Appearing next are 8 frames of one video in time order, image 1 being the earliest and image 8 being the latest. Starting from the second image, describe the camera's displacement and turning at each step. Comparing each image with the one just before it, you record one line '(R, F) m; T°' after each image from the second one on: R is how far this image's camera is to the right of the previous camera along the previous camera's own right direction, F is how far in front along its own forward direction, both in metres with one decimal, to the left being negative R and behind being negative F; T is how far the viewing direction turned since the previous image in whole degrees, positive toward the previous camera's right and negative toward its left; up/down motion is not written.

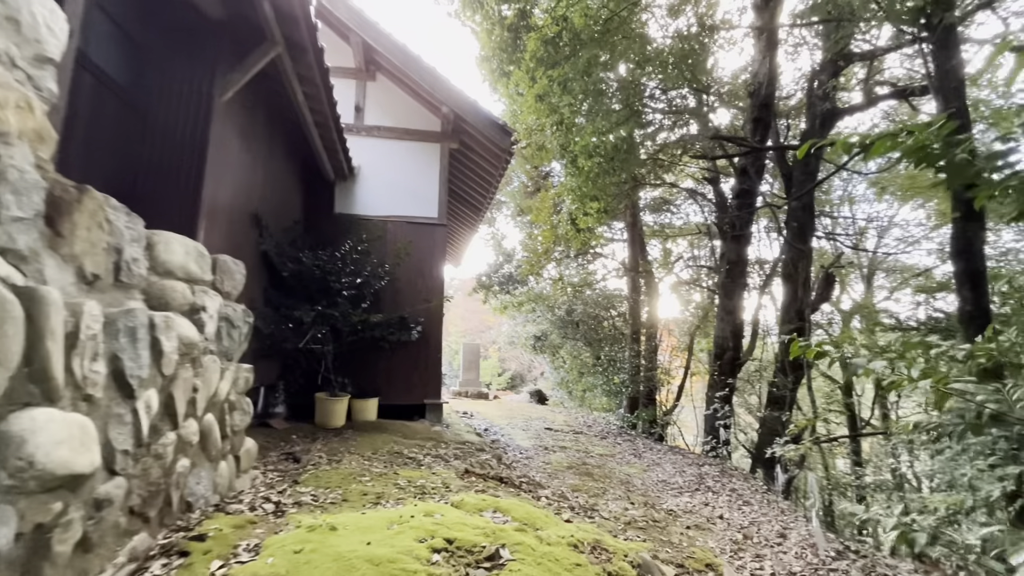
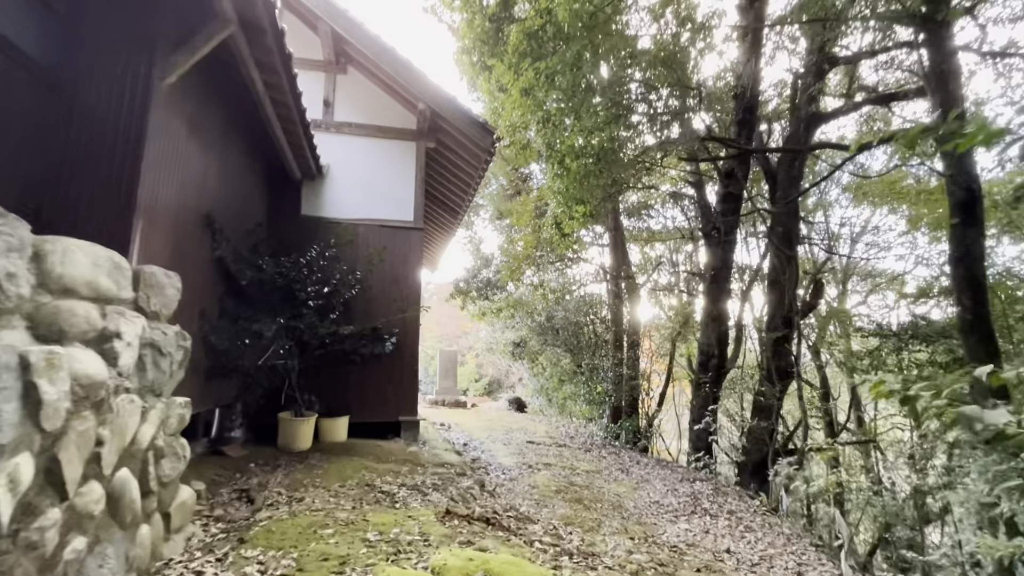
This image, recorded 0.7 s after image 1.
(-0.1, +0.4) m; +3°
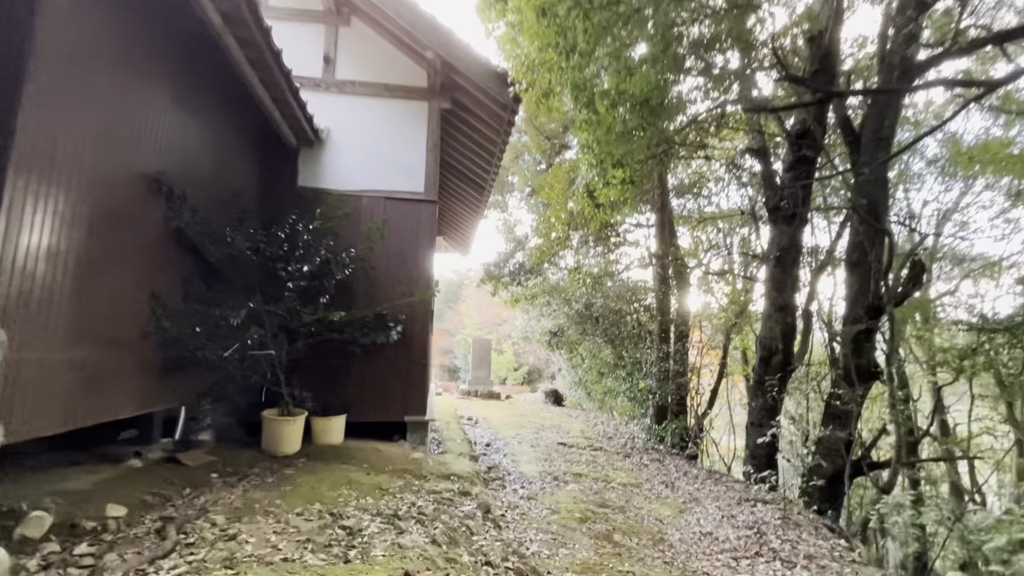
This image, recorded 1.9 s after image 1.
(+0.2, +0.9) m; -5°
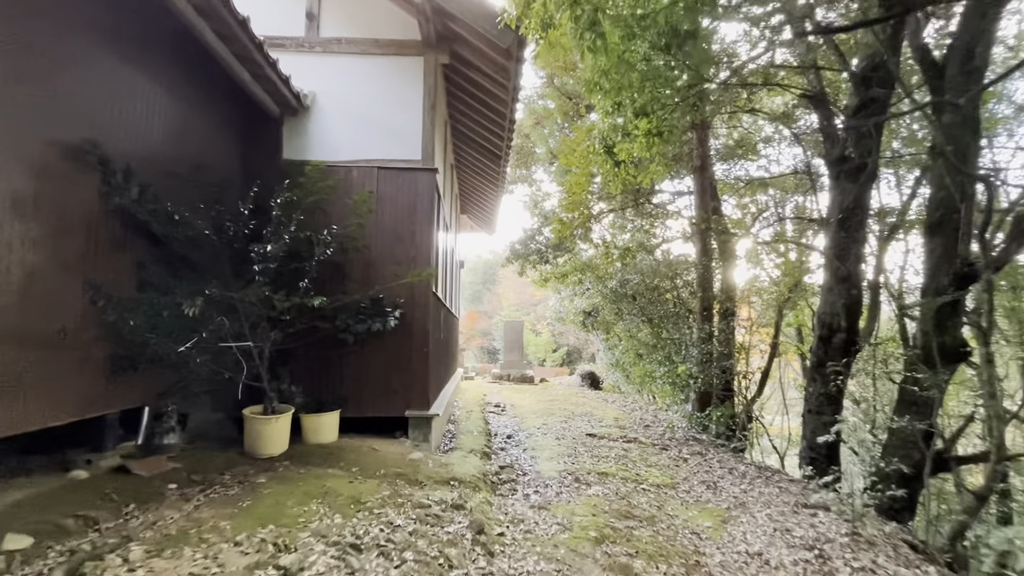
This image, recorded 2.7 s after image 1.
(+0.3, +0.7) m; -5°
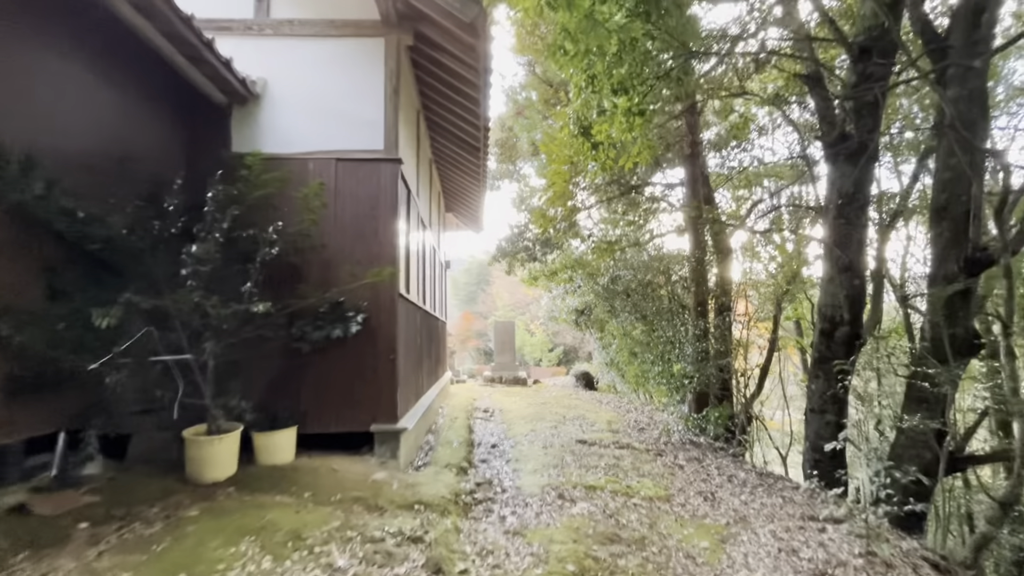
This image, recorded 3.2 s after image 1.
(+0.2, +0.4) m; 0°
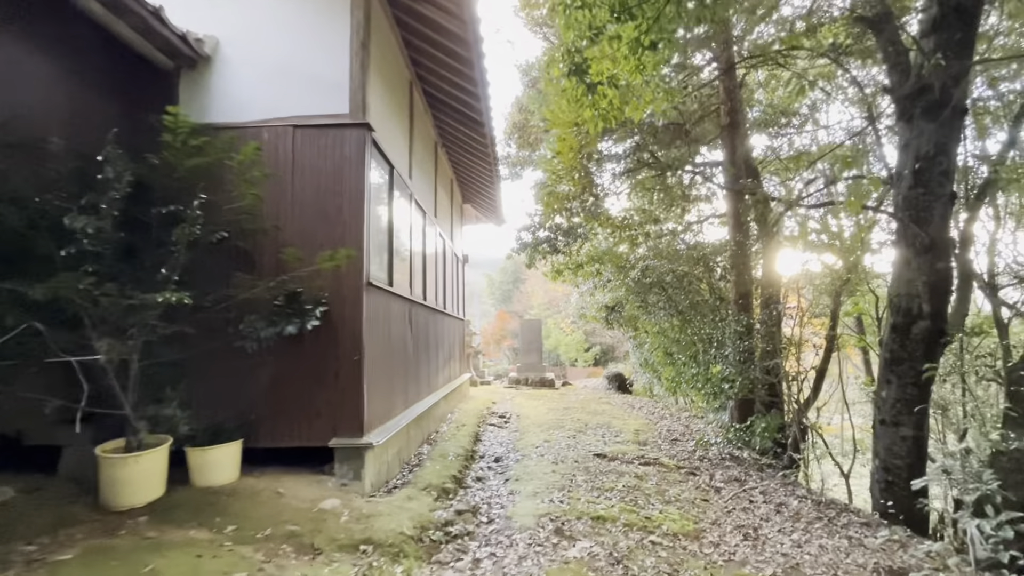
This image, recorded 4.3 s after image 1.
(+0.4, +0.8) m; -5°
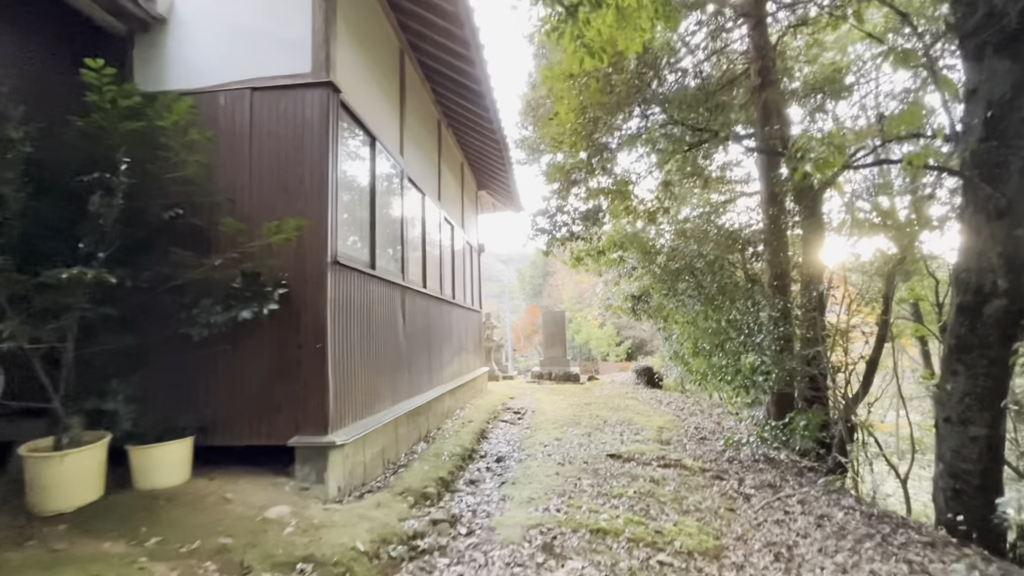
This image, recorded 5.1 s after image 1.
(+0.3, +0.5) m; -4°
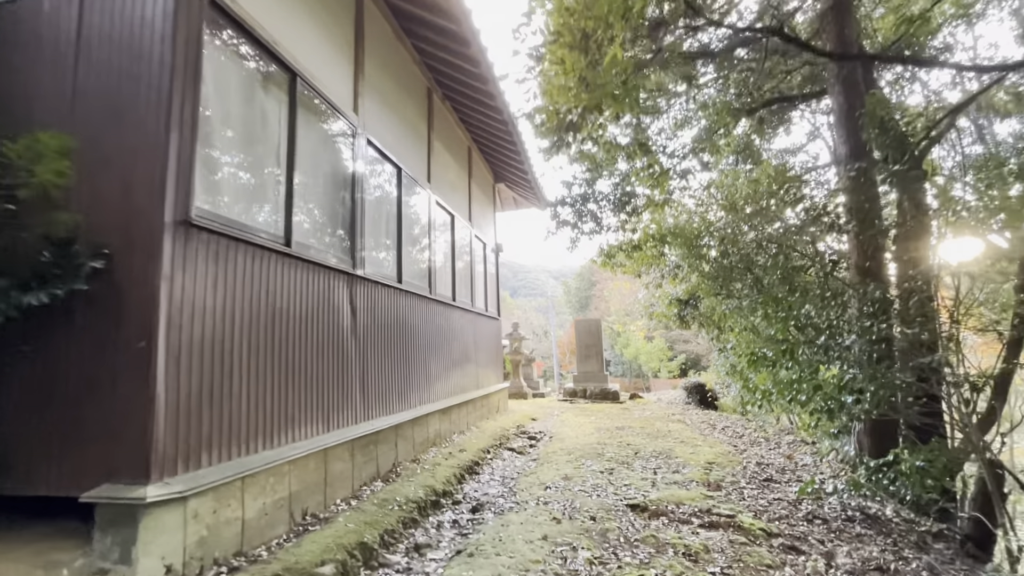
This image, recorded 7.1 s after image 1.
(+0.5, +1.3) m; -6°
